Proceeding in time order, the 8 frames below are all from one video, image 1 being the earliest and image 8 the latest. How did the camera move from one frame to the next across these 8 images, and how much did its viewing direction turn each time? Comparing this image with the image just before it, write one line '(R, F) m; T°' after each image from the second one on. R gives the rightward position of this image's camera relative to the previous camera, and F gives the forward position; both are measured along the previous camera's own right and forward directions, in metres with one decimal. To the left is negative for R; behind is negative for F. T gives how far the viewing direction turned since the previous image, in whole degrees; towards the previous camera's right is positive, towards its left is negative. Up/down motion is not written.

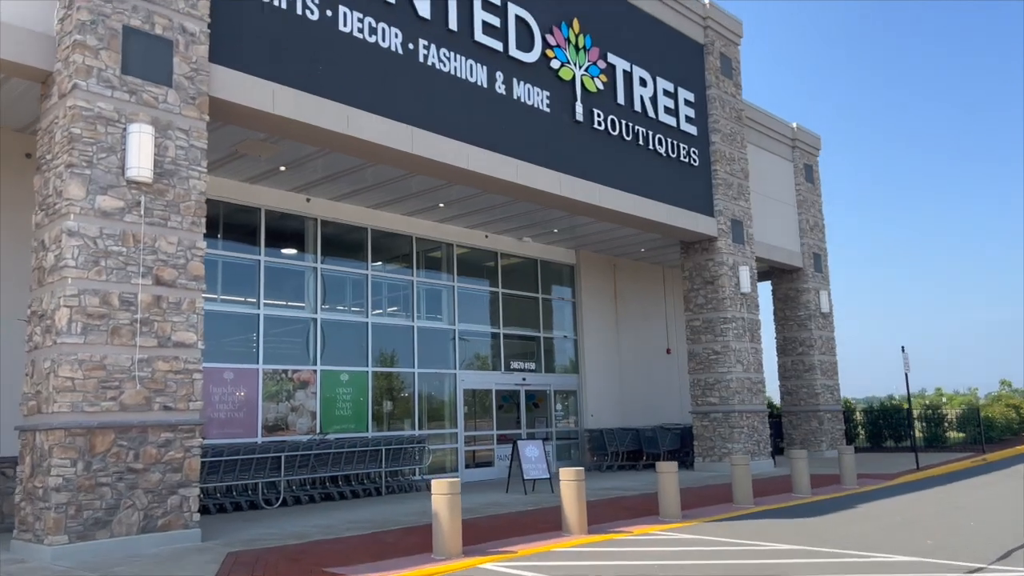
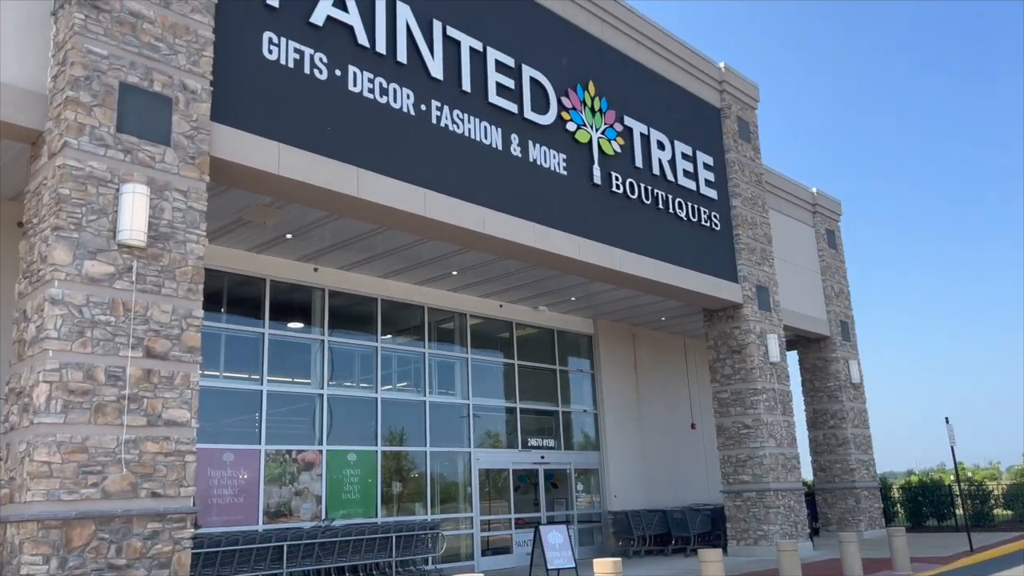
(-0.2, +0.9) m; -1°
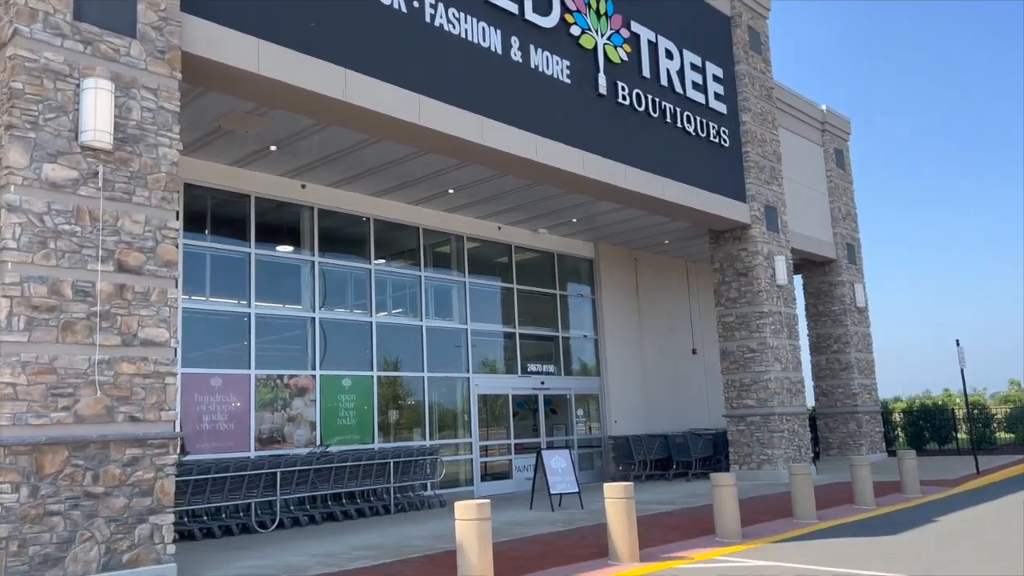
(-0.1, +0.8) m; +1°
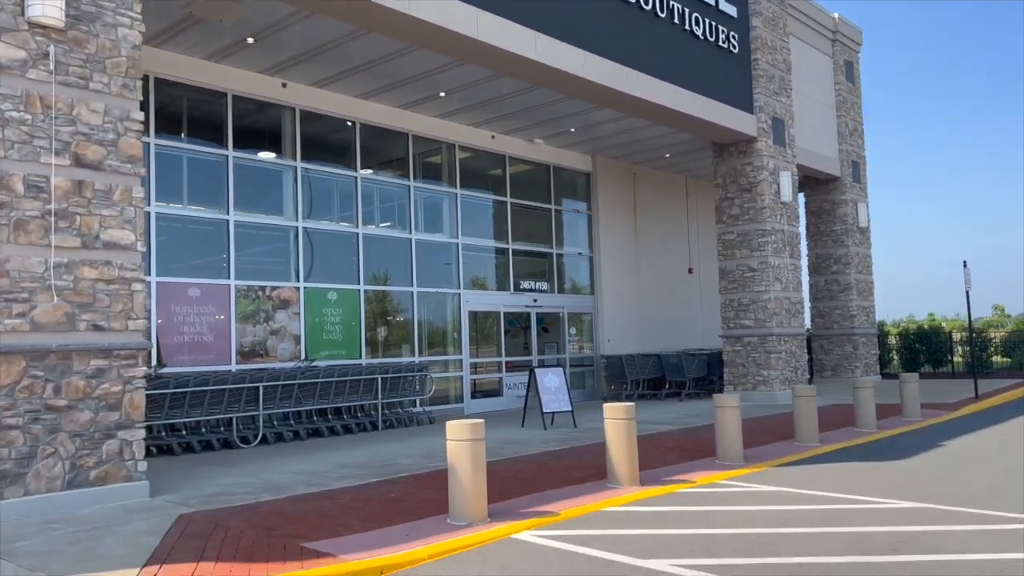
(-0.1, +0.7) m; +1°
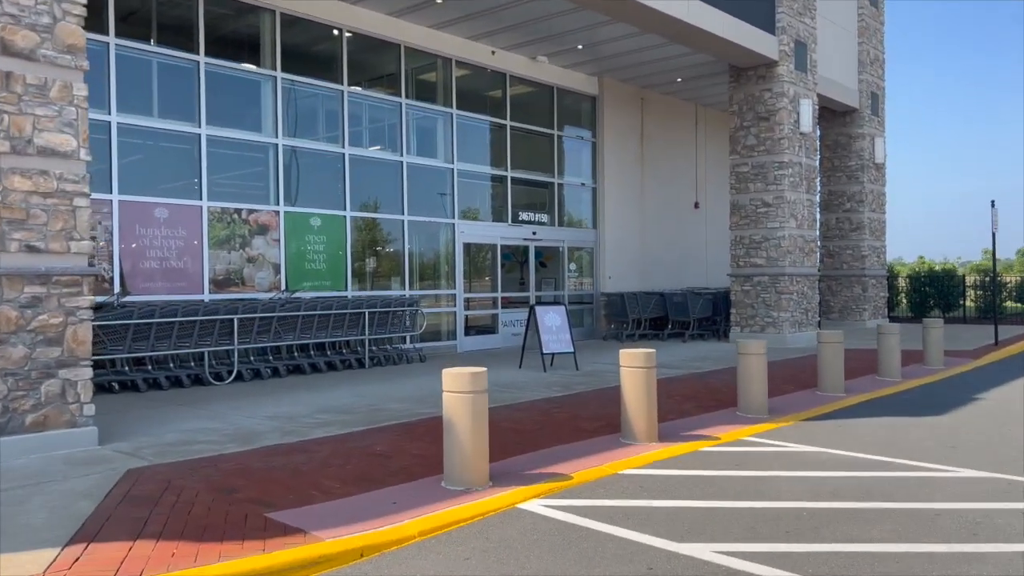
(-0.2, +1.1) m; +1°
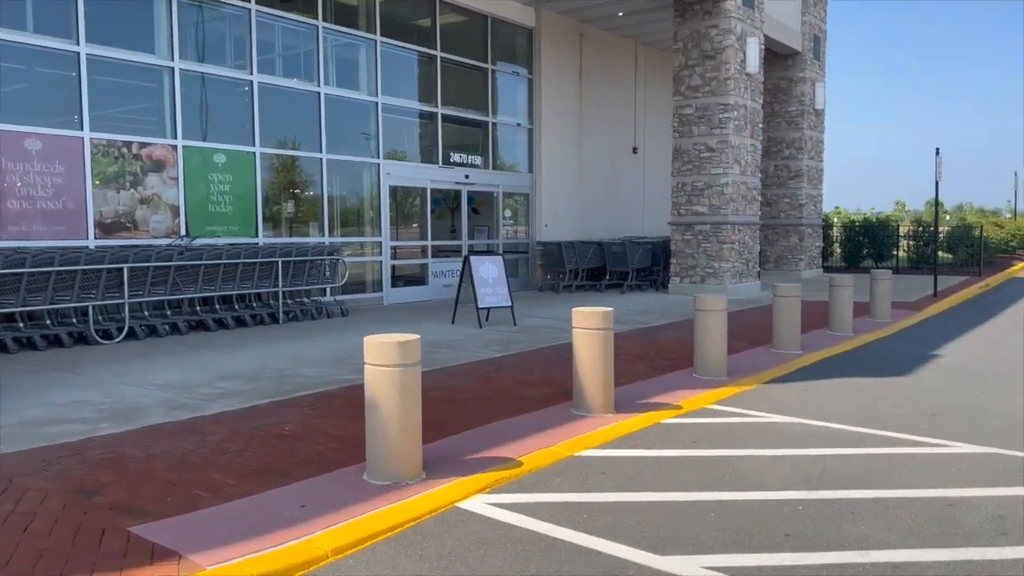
(-0.1, +1.1) m; +5°
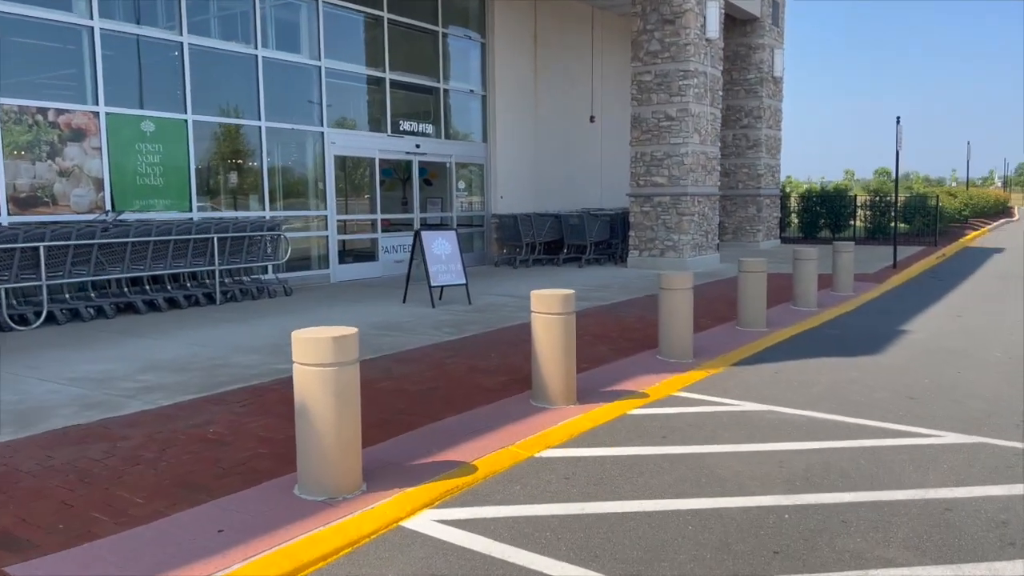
(0.0, +0.6) m; +3°
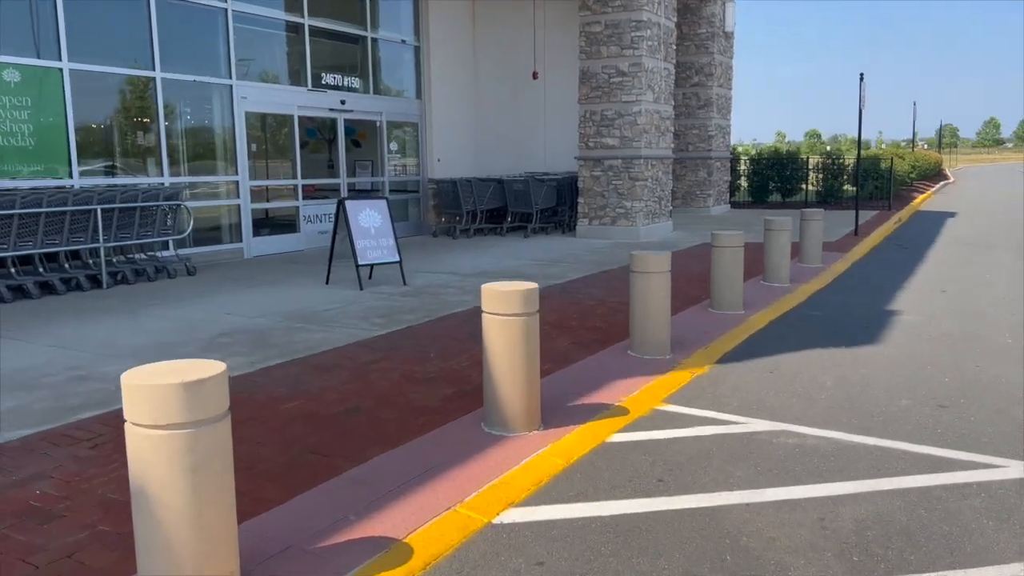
(0.0, +1.4) m; +4°
